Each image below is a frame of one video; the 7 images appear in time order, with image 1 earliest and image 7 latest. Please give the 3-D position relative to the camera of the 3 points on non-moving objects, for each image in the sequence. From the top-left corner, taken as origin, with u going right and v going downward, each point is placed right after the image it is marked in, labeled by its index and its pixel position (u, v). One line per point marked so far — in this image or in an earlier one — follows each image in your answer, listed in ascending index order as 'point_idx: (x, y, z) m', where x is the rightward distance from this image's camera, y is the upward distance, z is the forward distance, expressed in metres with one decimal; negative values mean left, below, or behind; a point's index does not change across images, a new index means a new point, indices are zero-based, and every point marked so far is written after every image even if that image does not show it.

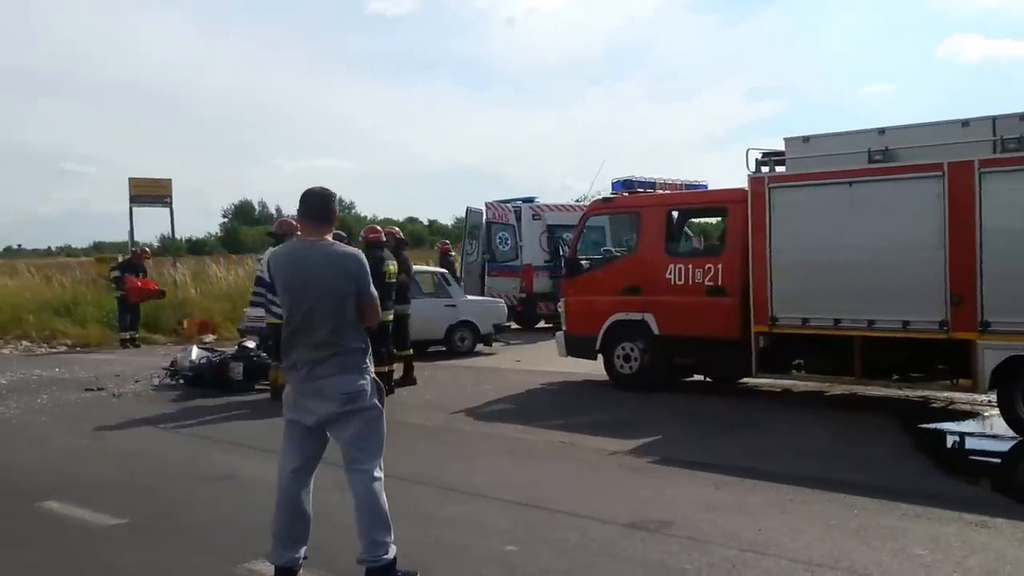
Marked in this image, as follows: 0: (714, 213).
0: (+2.3, +0.9, +11.6) m
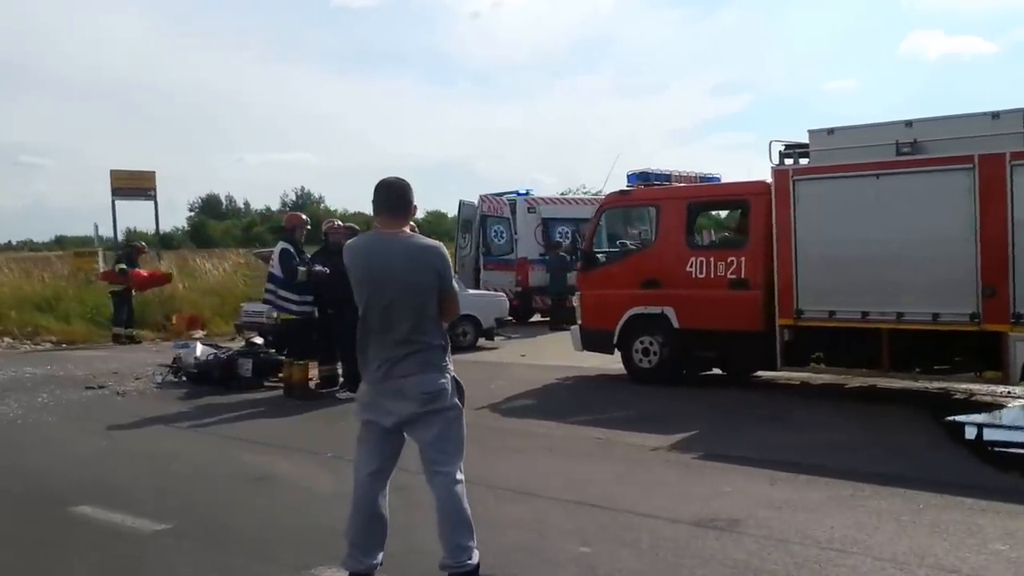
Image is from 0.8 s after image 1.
0: (+2.5, +1.0, +11.5) m
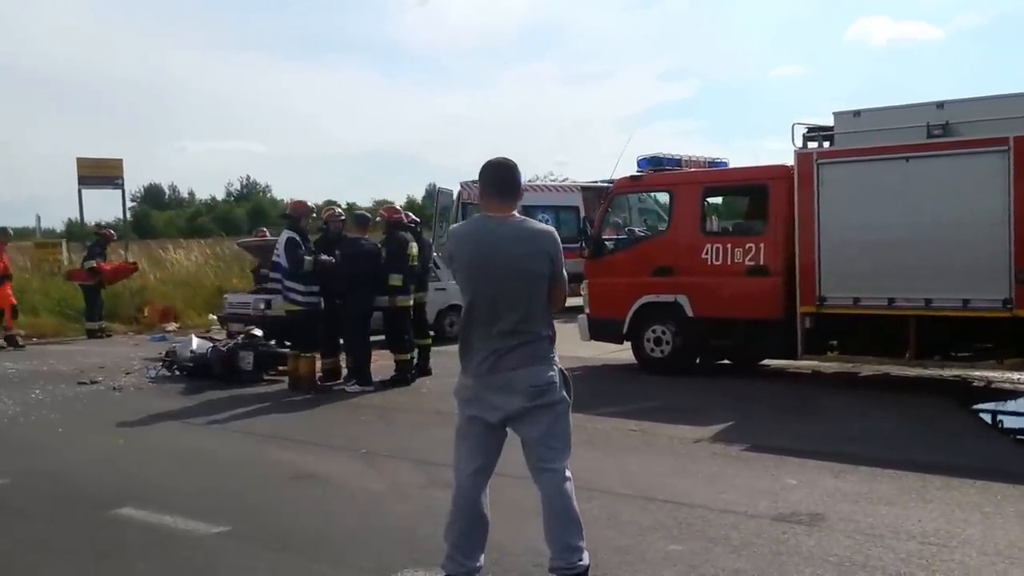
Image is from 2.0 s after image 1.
0: (+2.7, +1.1, +11.3) m
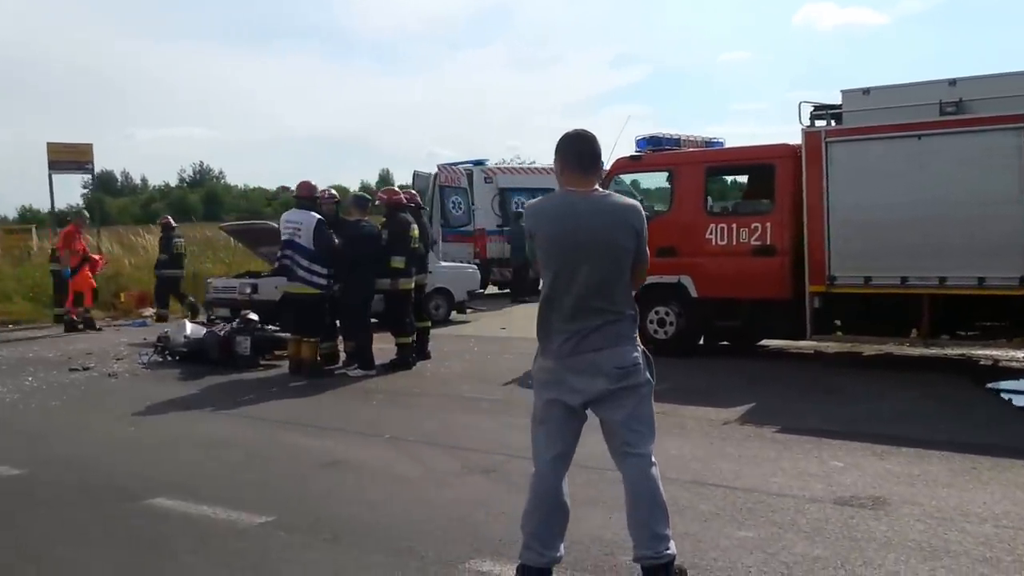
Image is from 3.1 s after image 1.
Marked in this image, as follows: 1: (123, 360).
0: (+2.7, +1.3, +11.3) m
1: (-5.0, -0.9, +13.0) m
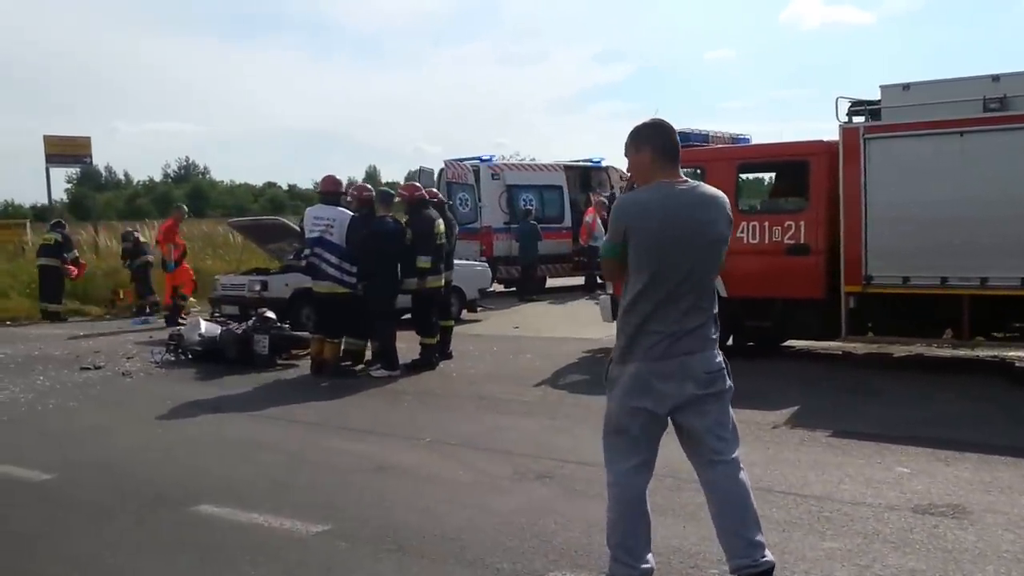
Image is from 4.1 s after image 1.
0: (+3.0, +1.3, +11.0) m
1: (-4.7, -0.9, +12.7) m
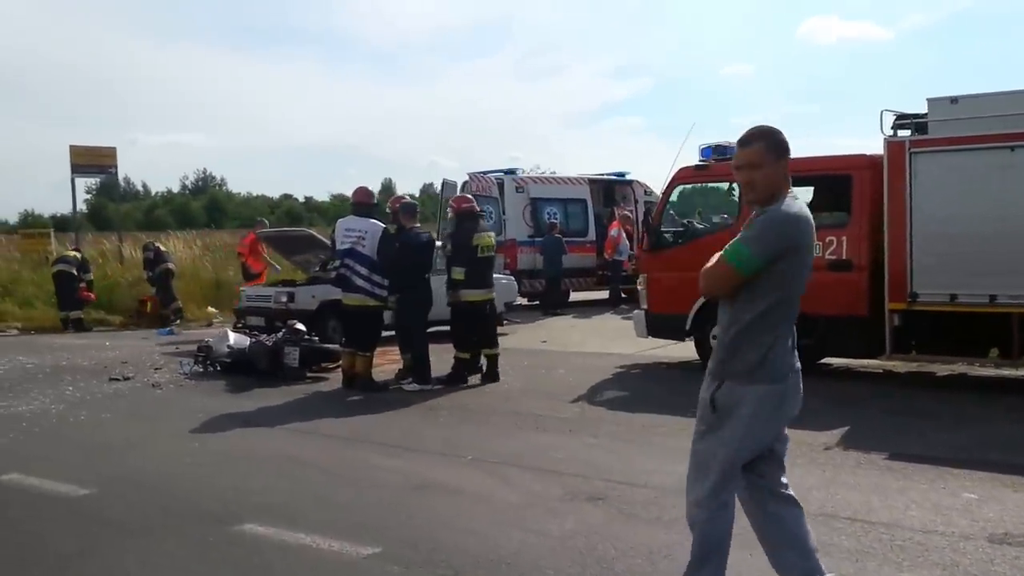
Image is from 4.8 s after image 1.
0: (+3.4, +1.1, +10.8) m
1: (-4.3, -1.0, +12.5) m
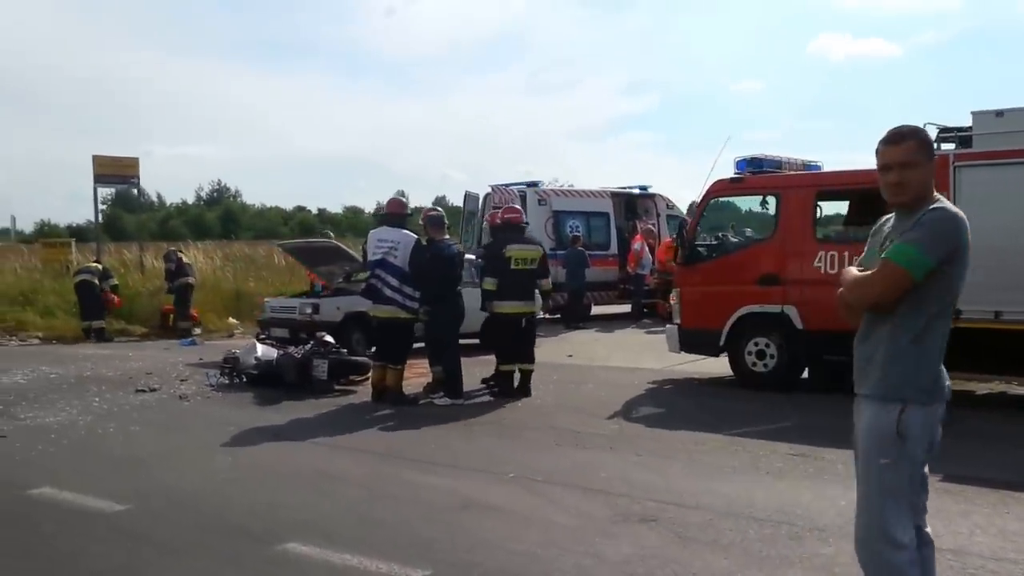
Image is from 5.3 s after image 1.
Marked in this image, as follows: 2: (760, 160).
0: (+3.8, +1.0, +10.6) m
1: (-3.9, -1.1, +12.4) m
2: (+2.9, +1.5, +12.1) m
